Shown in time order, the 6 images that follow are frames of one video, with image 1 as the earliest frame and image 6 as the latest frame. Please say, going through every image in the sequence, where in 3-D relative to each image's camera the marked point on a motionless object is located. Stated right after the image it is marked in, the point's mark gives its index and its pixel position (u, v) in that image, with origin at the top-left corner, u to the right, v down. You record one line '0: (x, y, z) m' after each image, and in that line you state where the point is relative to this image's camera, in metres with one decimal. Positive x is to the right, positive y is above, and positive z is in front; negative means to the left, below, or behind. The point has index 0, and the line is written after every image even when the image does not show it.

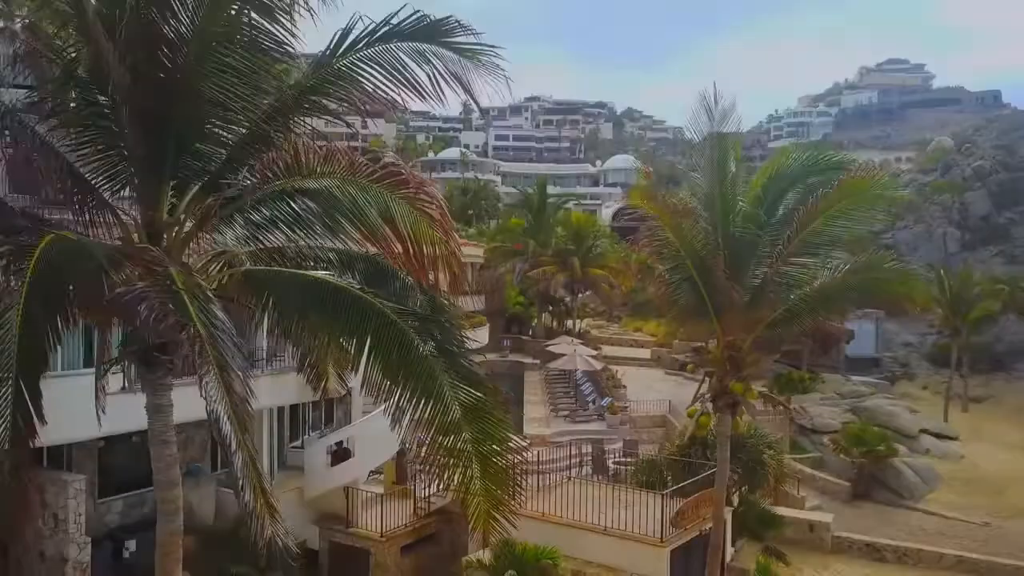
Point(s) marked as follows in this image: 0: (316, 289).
0: (-1.6, 0.0, +6.7) m
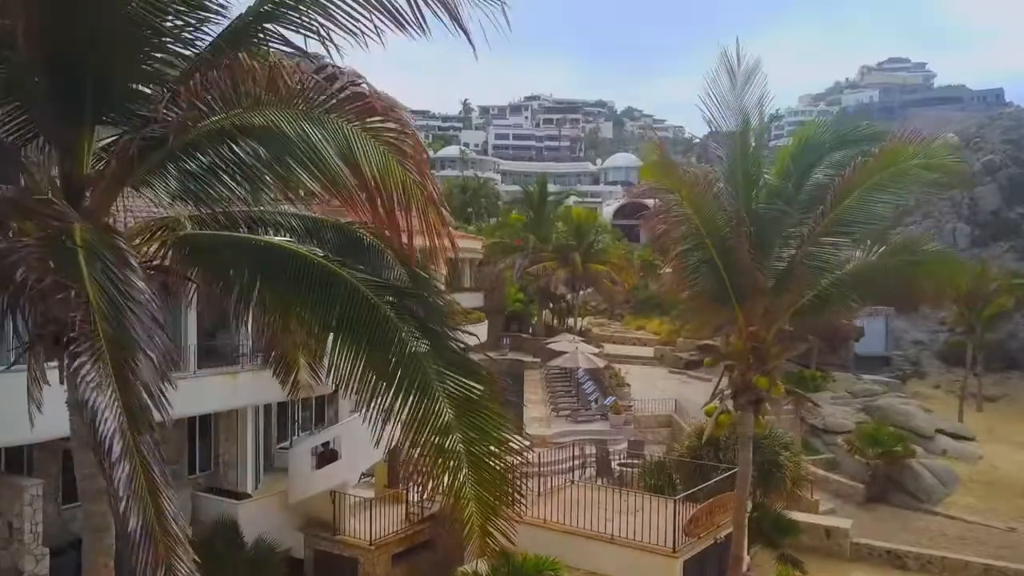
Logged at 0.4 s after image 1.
0: (-1.6, +0.2, +5.6) m
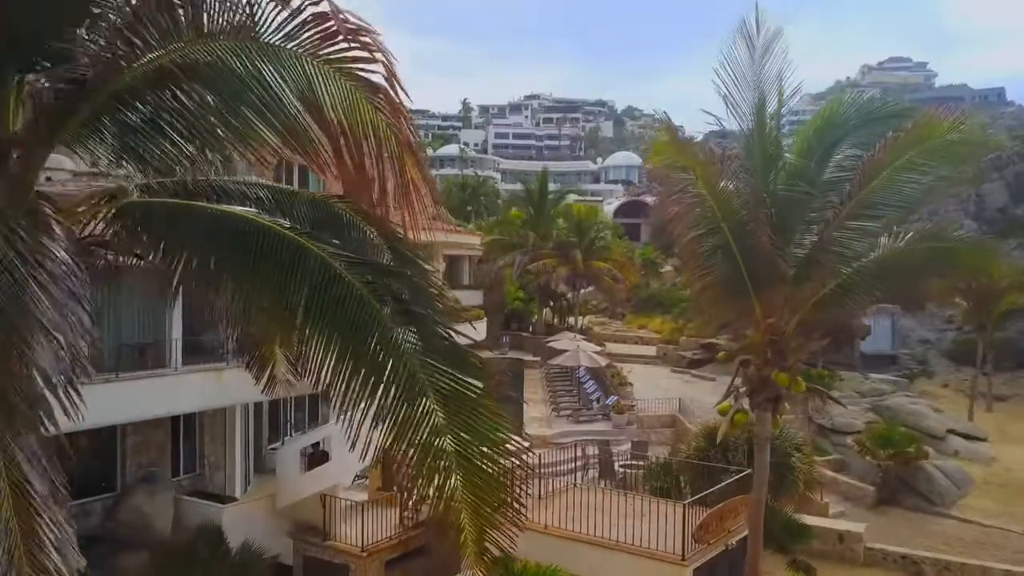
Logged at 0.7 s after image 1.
0: (-1.7, +0.3, +4.9) m
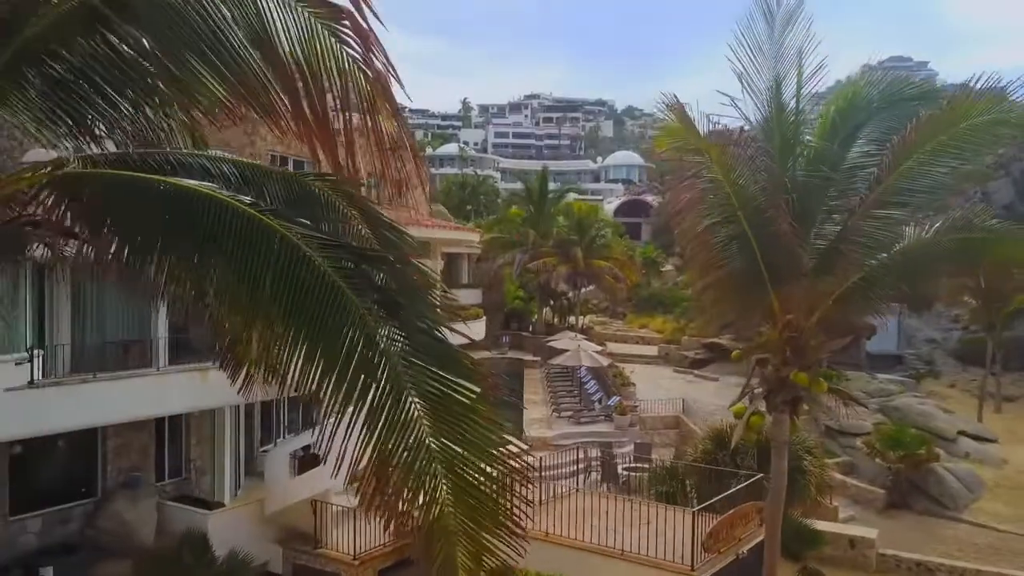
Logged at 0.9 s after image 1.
0: (-1.7, +0.4, +4.3) m
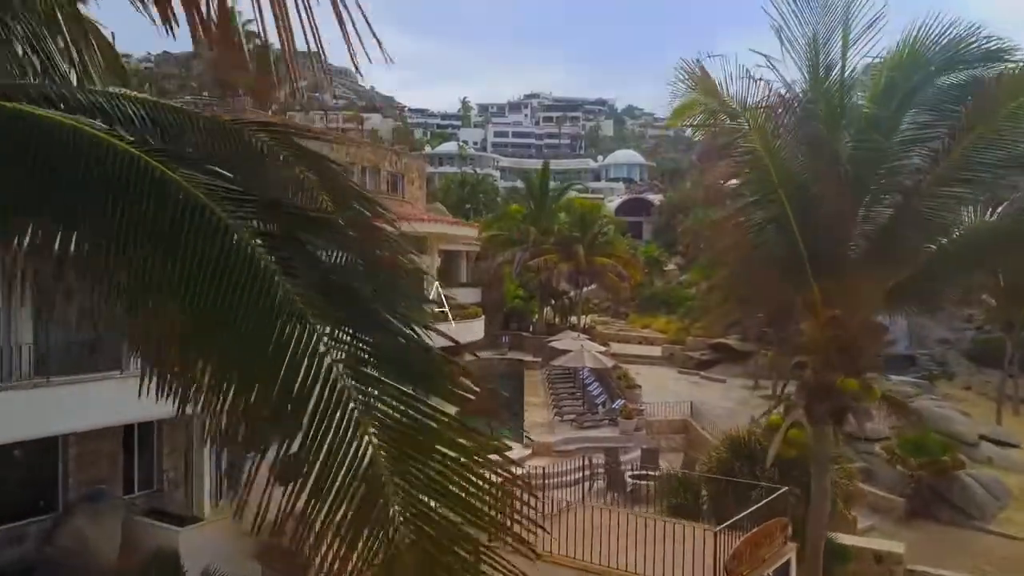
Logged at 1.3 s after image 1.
0: (-1.7, +0.5, +3.1) m
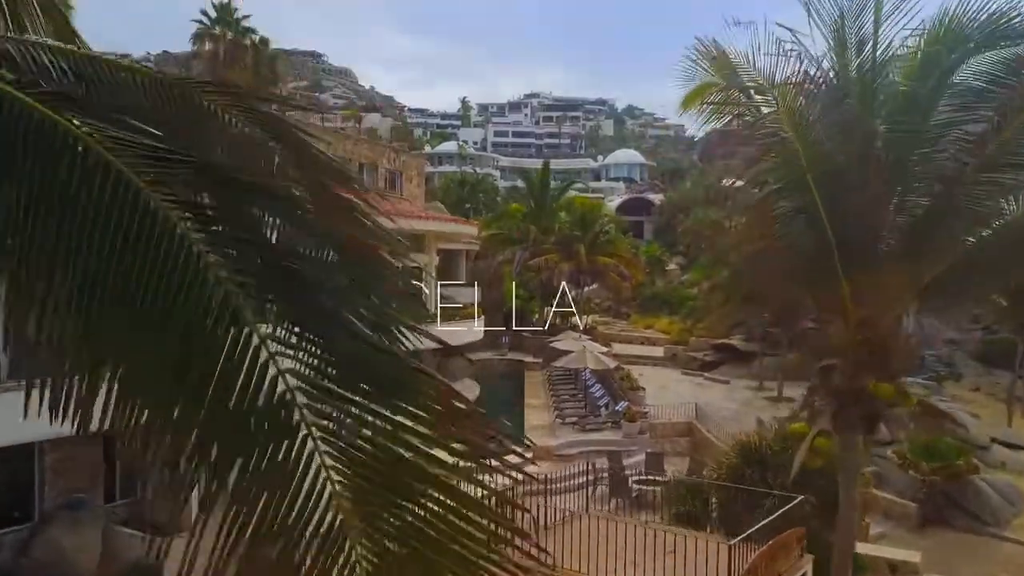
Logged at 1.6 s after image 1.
0: (-1.6, +0.5, +2.5) m
